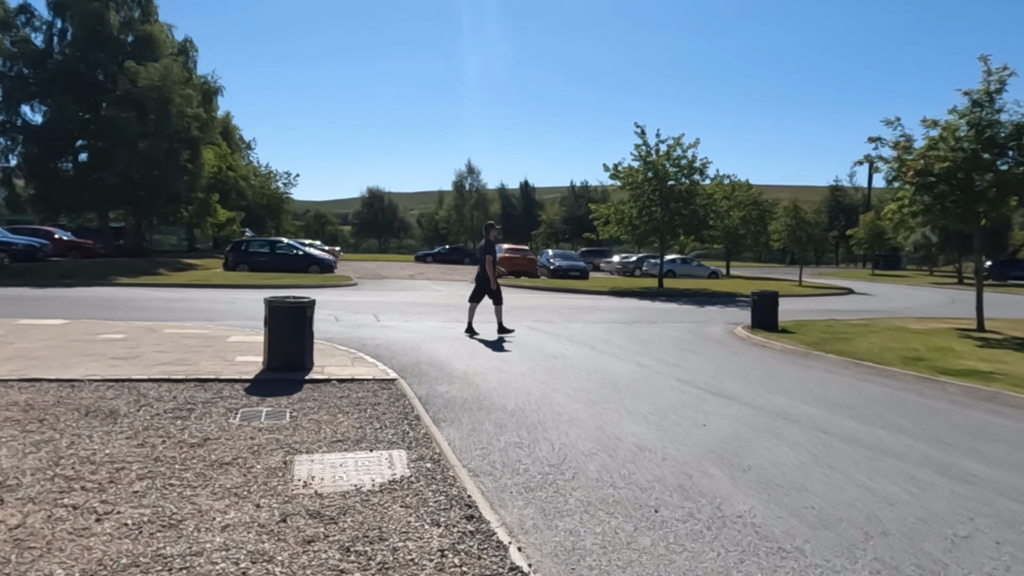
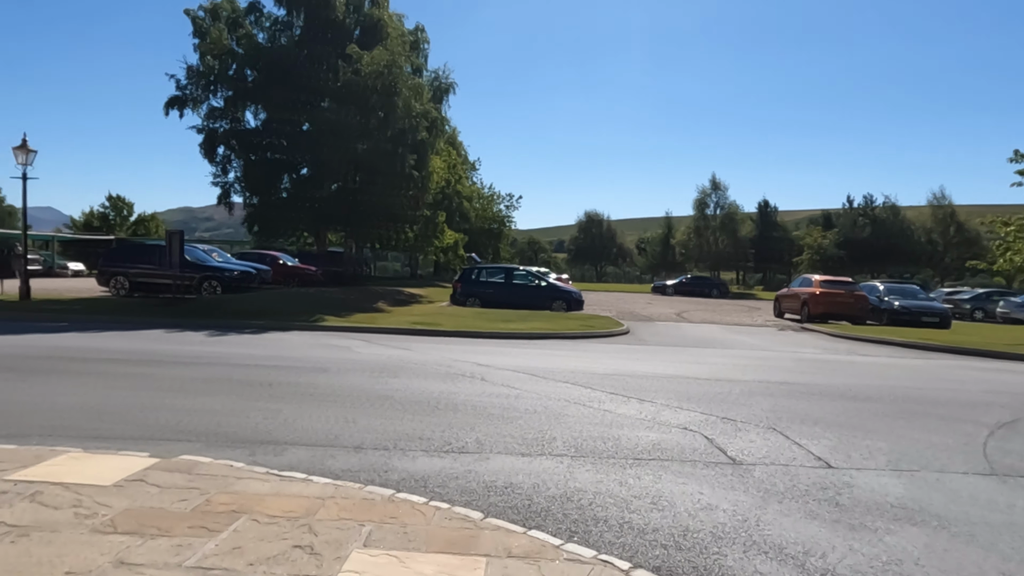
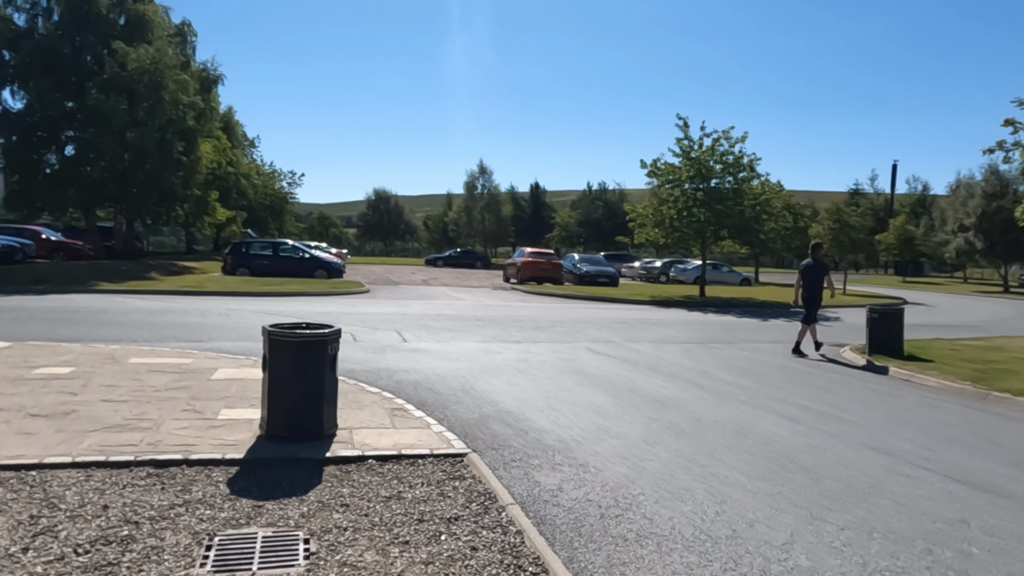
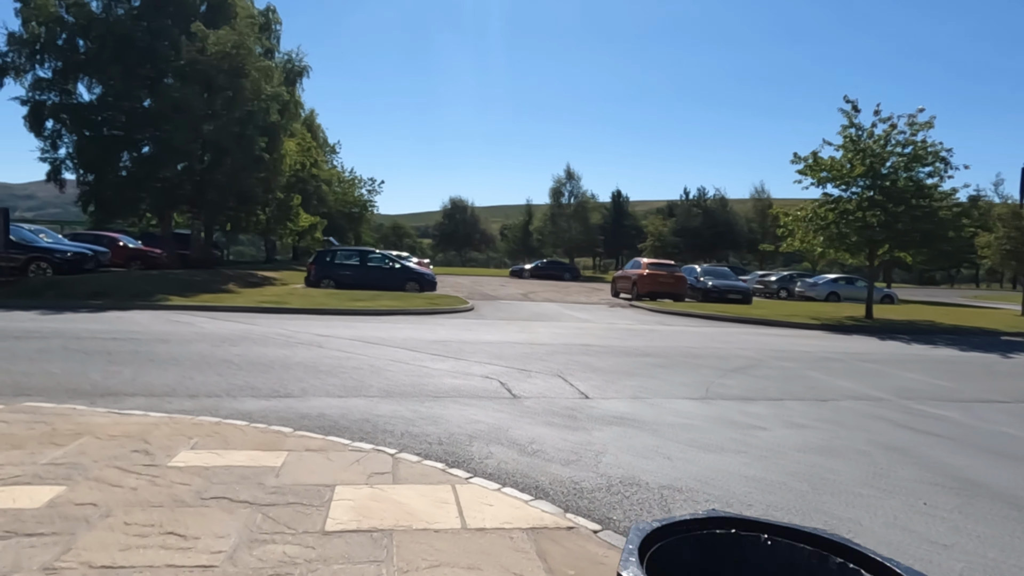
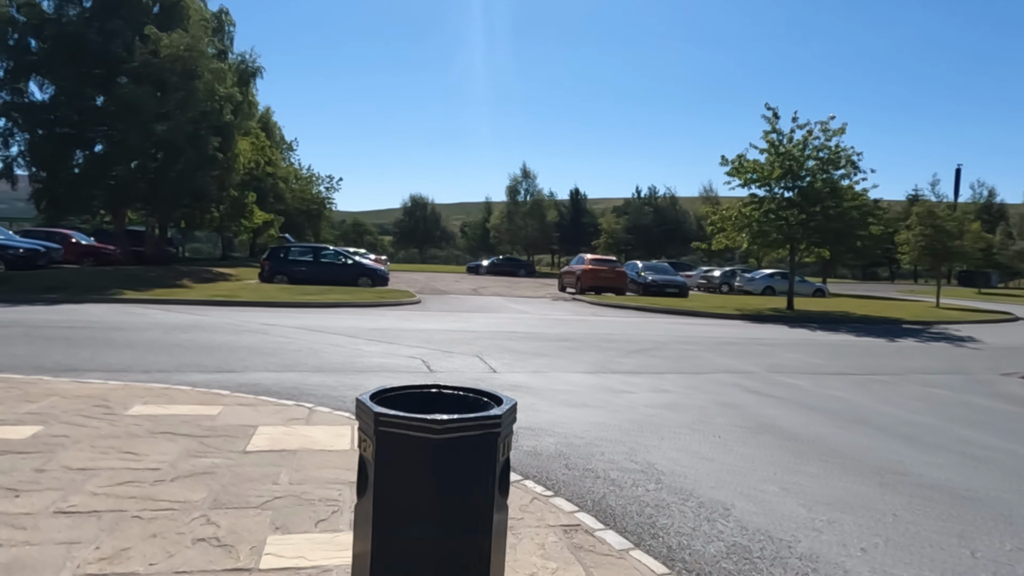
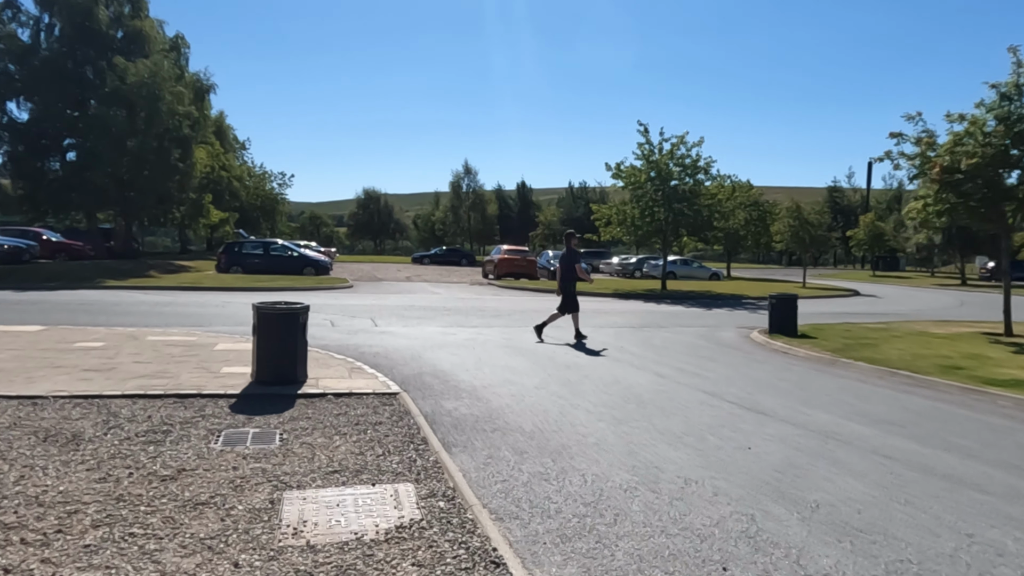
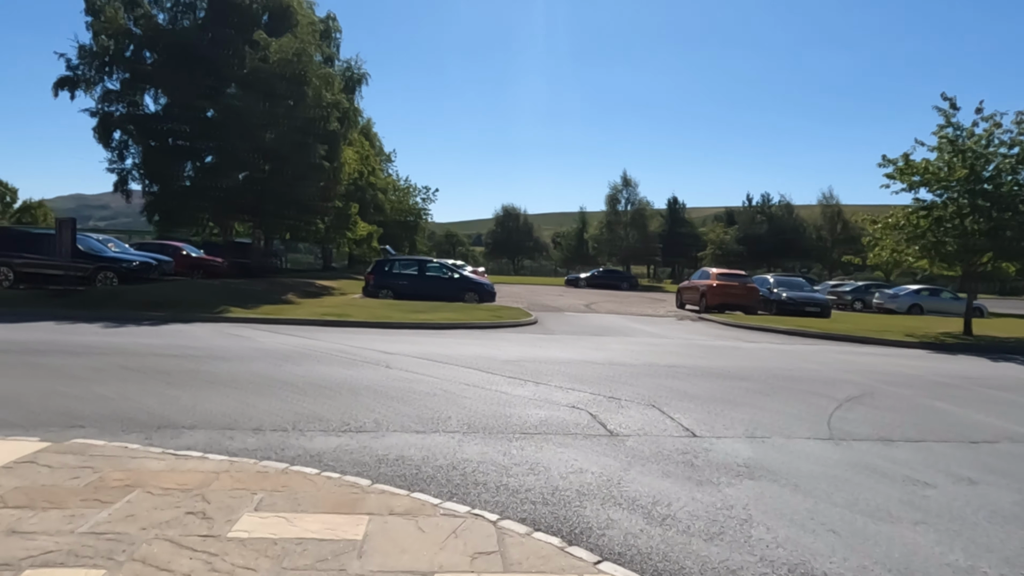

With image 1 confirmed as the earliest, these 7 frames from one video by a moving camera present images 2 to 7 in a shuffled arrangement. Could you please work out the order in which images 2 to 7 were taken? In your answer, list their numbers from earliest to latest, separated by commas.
6, 3, 5, 4, 7, 2
